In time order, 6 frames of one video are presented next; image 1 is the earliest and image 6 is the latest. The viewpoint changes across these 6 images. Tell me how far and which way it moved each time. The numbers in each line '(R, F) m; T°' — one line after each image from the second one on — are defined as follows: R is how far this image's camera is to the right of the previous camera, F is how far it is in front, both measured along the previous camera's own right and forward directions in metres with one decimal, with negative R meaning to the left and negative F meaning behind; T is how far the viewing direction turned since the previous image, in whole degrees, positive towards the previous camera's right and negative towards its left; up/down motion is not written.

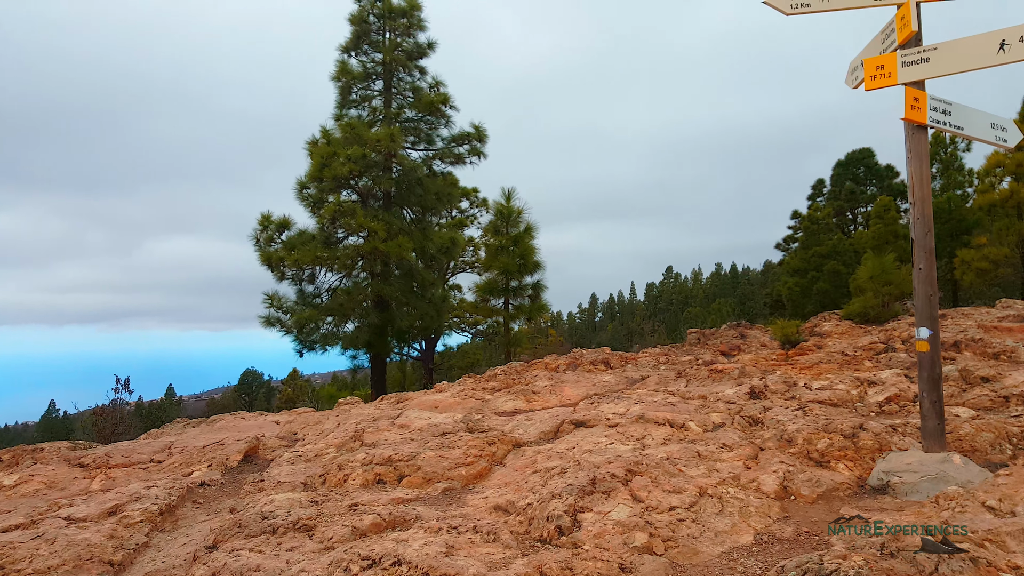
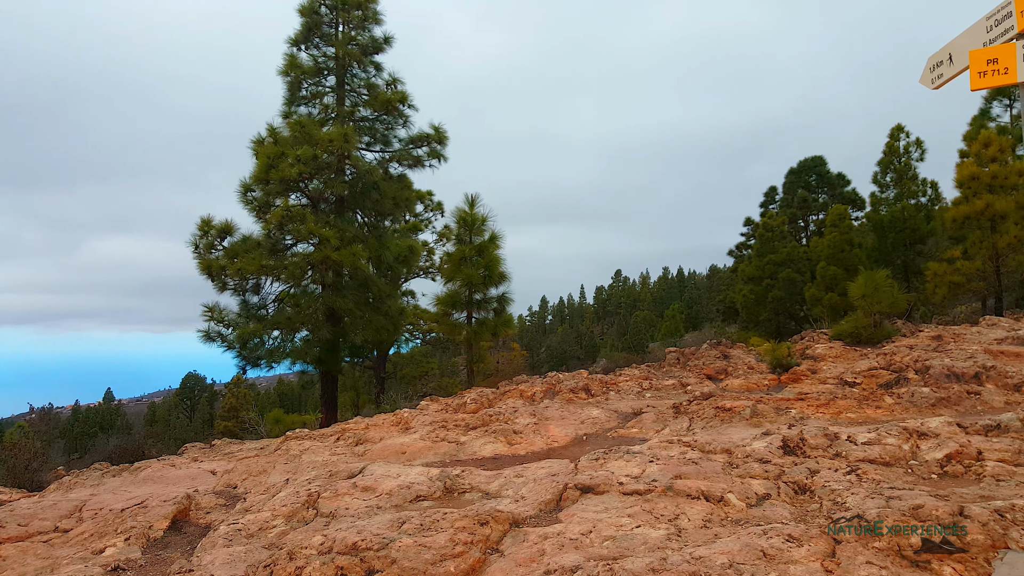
(-0.3, +0.8) m; +5°
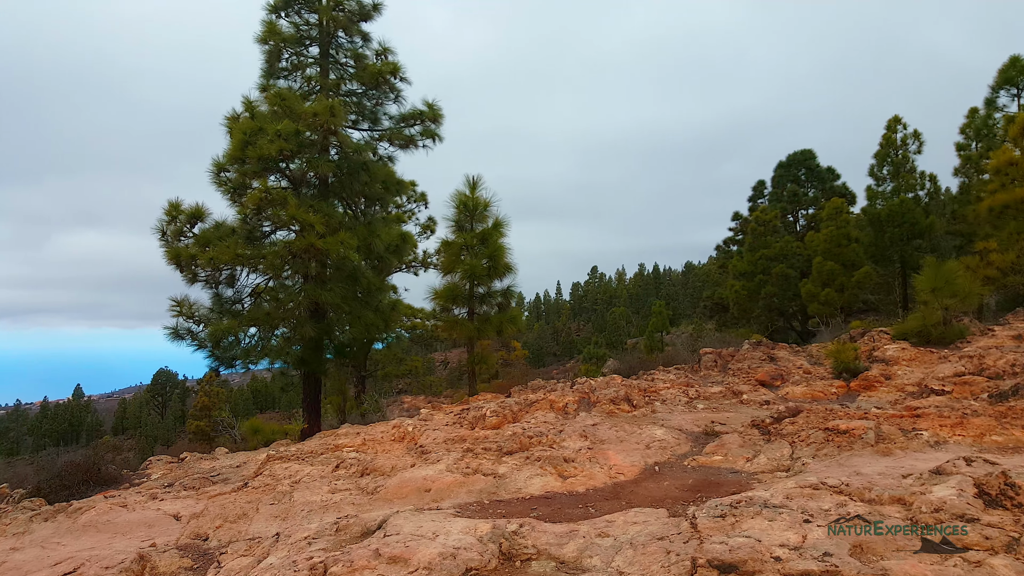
(-0.6, +1.2) m; +2°
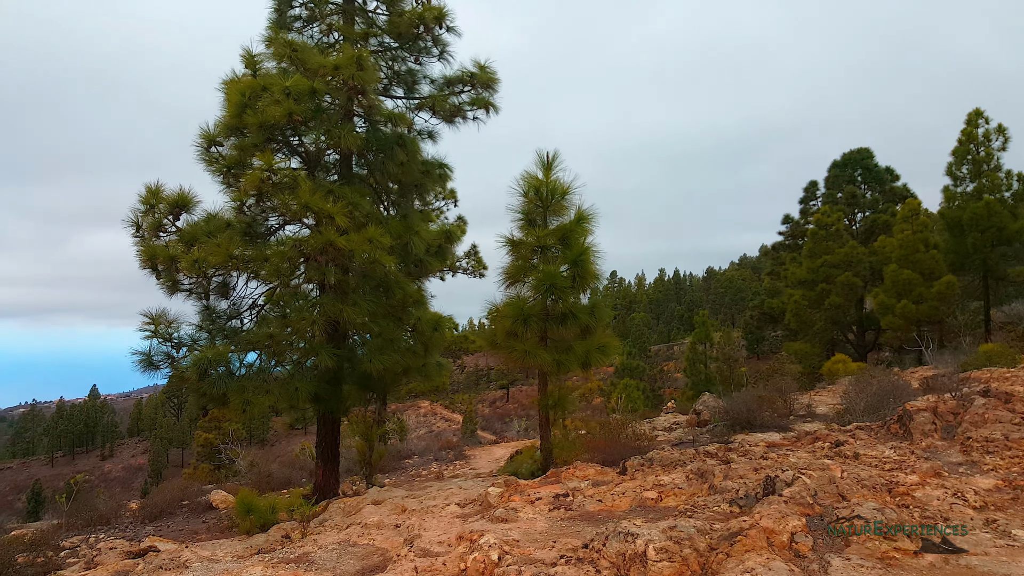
(-1.2, +2.9) m; -2°
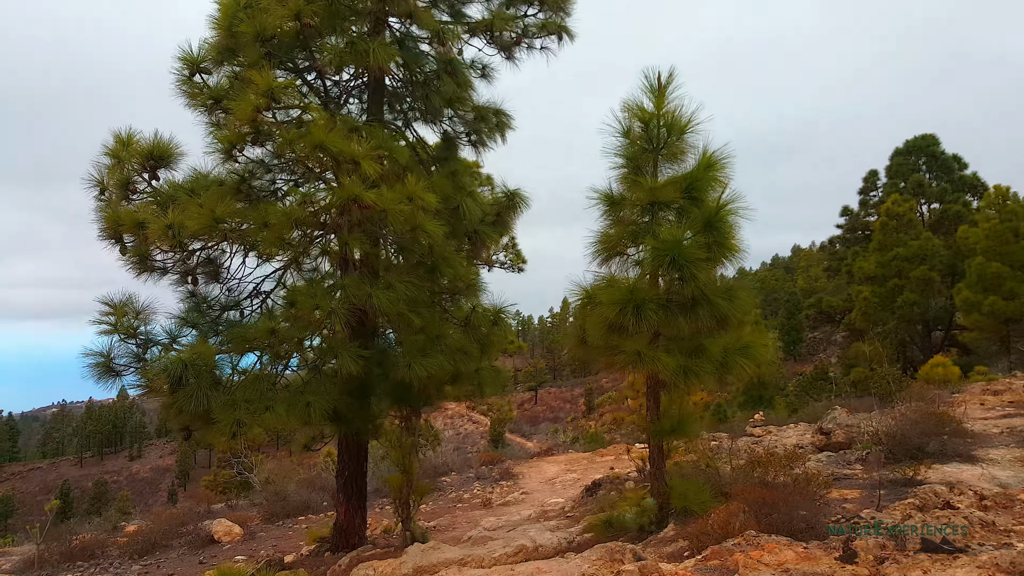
(-0.8, +2.3) m; -2°
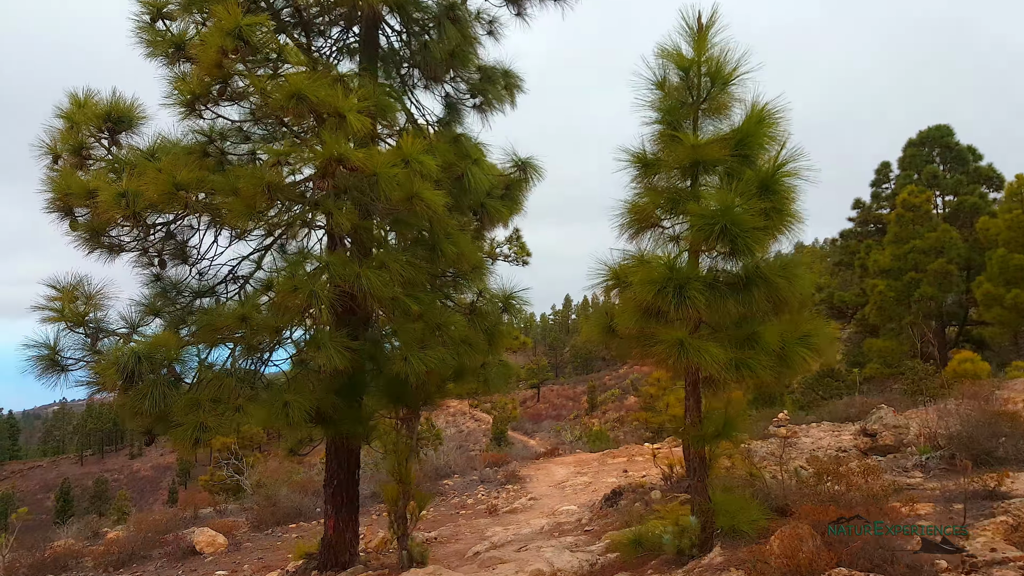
(-0.1, +0.9) m; 0°
